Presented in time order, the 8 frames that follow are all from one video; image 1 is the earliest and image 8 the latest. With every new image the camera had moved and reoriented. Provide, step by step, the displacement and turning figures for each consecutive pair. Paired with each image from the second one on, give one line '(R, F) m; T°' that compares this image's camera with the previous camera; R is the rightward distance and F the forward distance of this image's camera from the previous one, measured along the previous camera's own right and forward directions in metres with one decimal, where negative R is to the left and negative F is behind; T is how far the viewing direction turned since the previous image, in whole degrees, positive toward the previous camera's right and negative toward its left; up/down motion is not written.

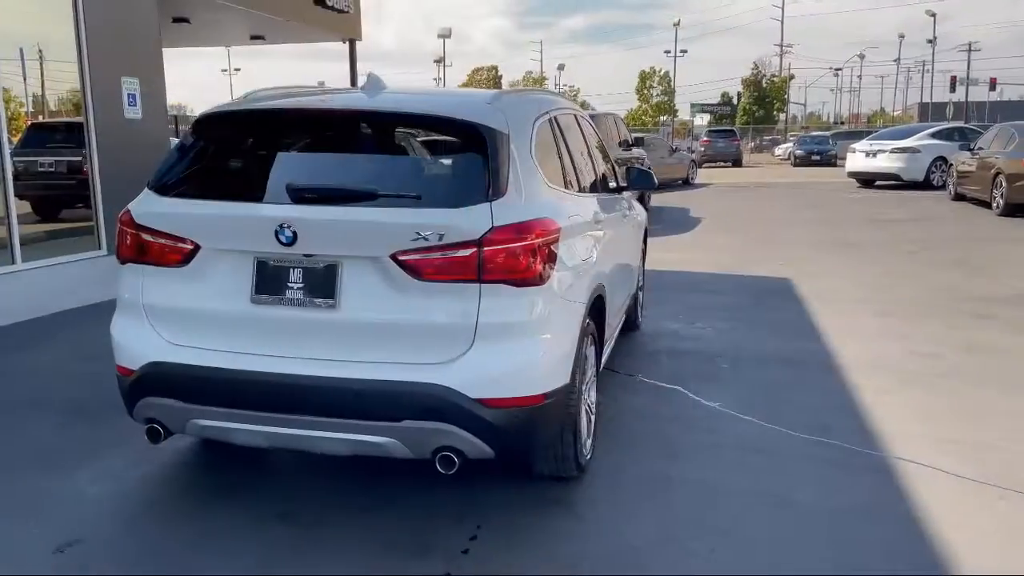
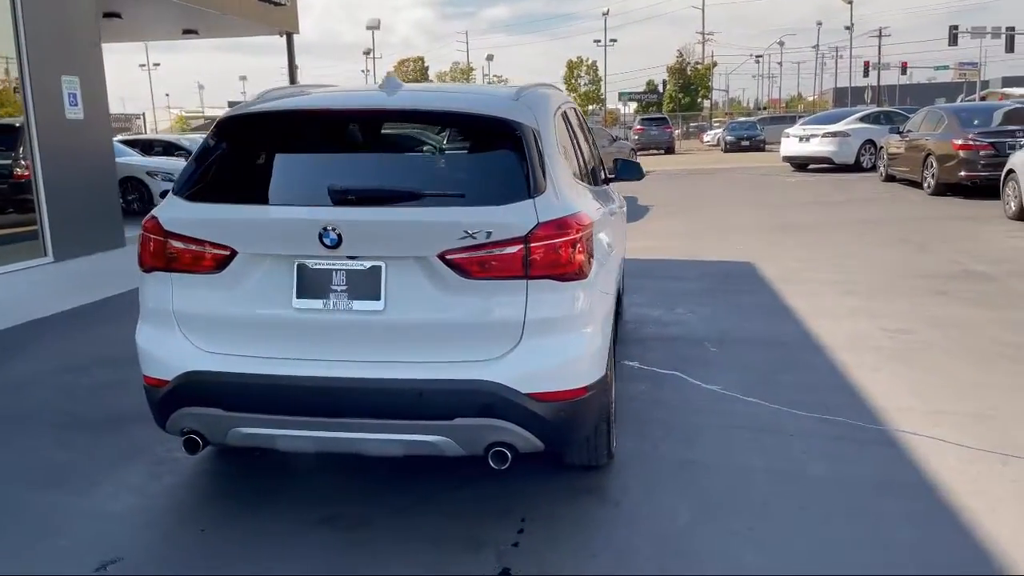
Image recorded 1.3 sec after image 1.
(-0.5, 0.0) m; +5°
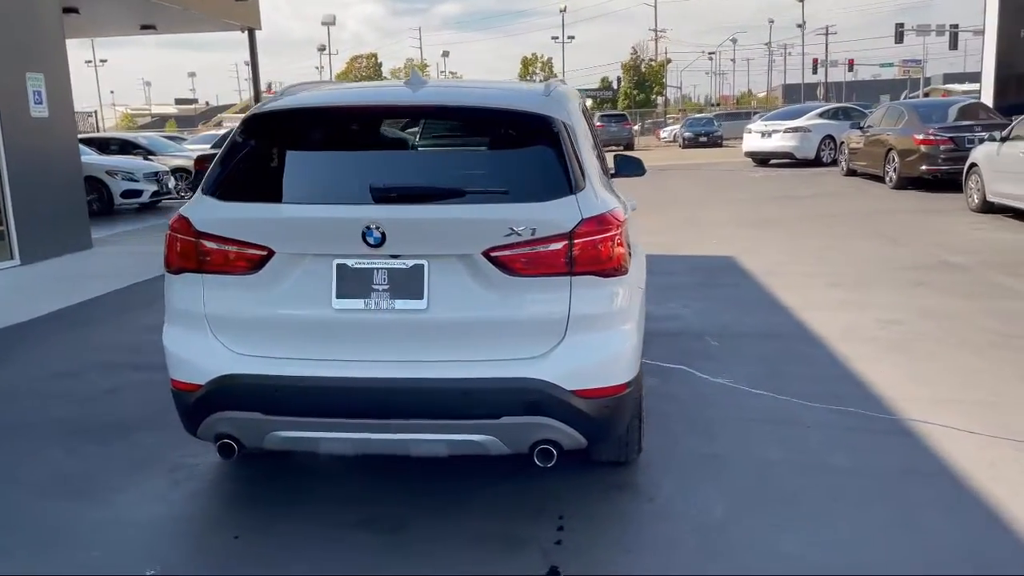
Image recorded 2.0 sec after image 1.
(-0.4, 0.0) m; +3°
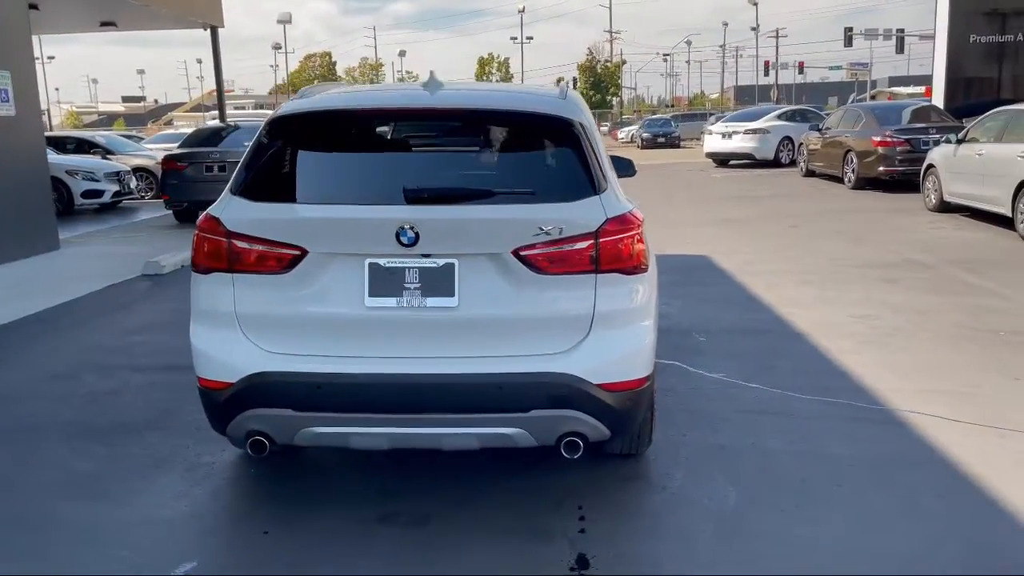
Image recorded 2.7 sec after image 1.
(-0.3, -0.1) m; +3°
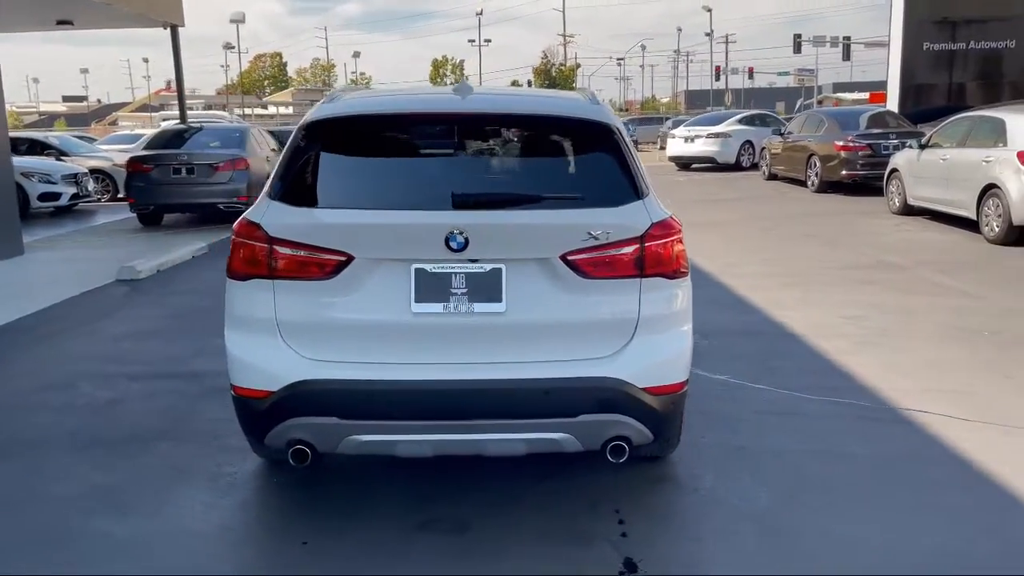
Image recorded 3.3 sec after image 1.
(-0.4, 0.0) m; +3°
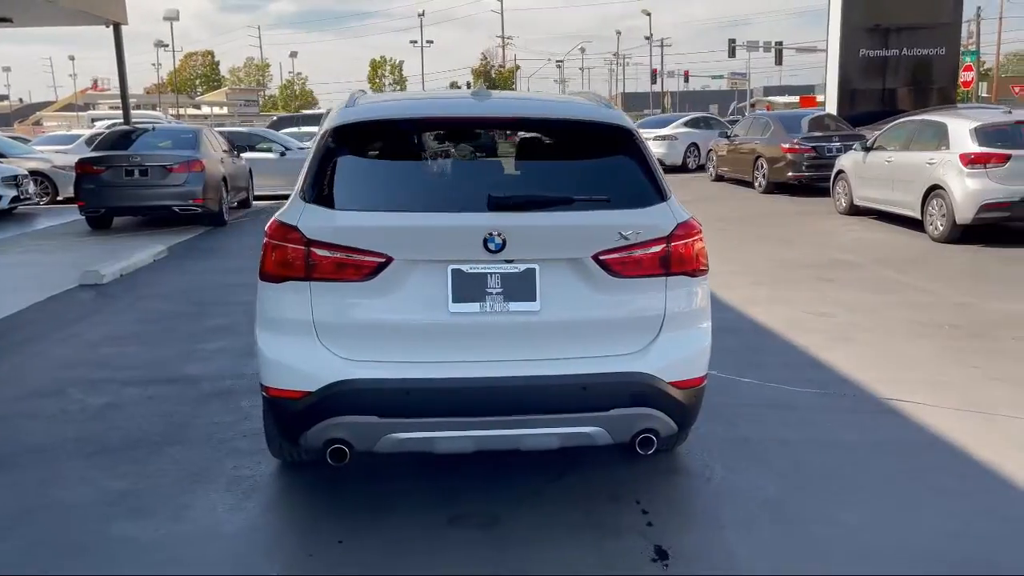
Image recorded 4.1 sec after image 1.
(-0.4, -0.1) m; +4°
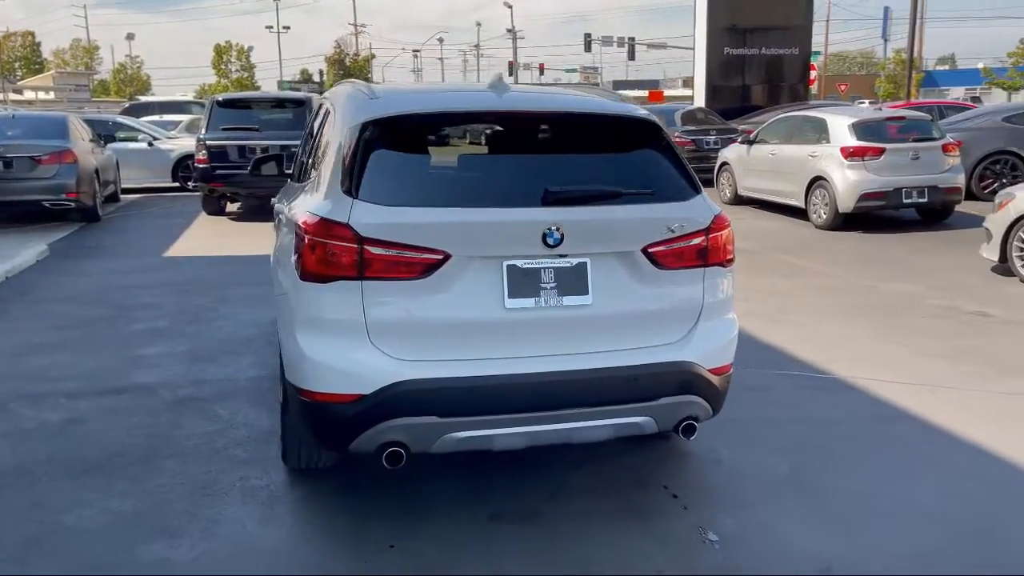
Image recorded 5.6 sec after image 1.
(-0.8, +0.1) m; +10°
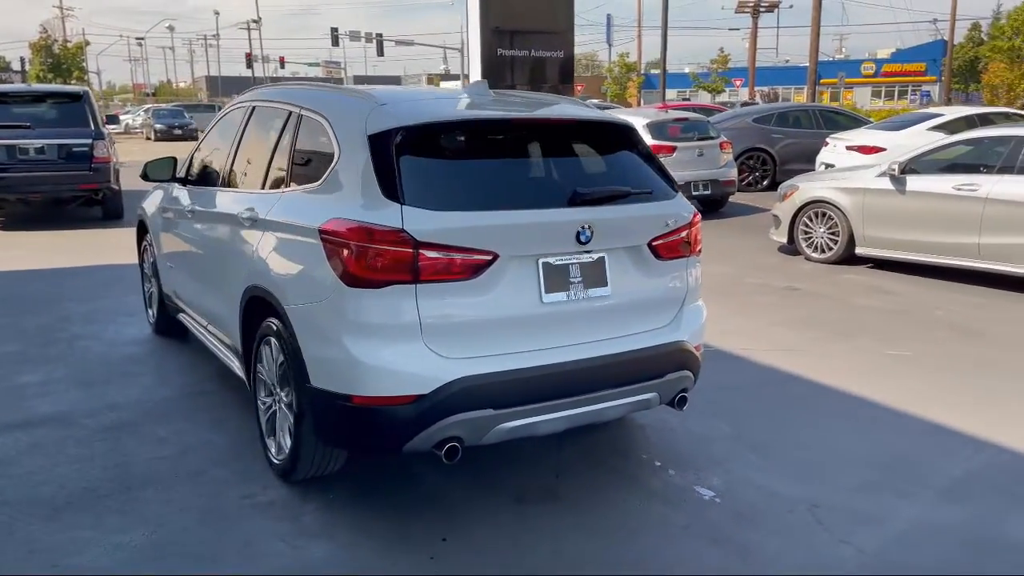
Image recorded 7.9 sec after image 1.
(-1.3, -0.1) m; +17°
